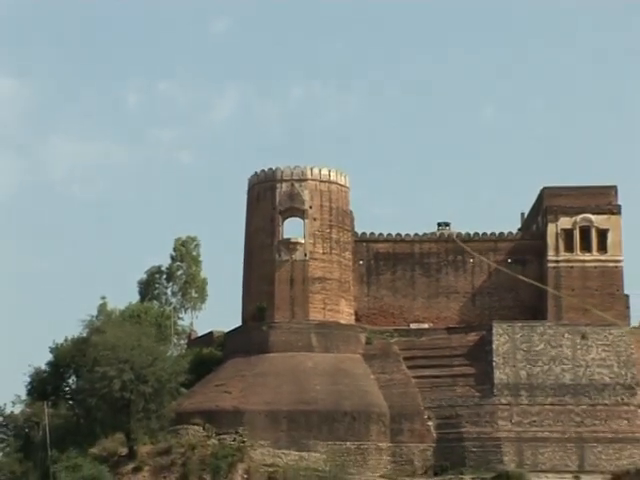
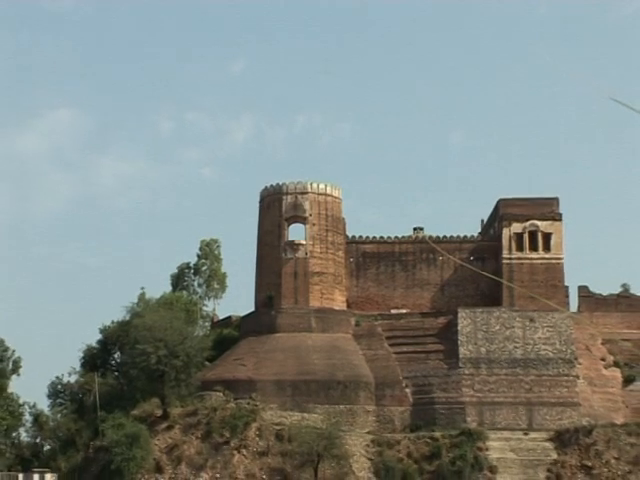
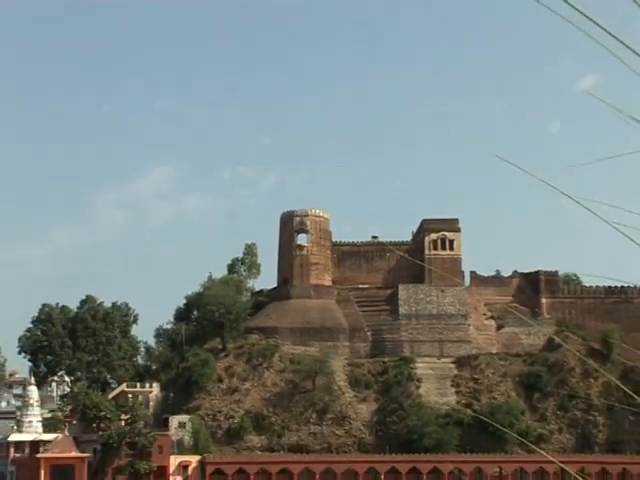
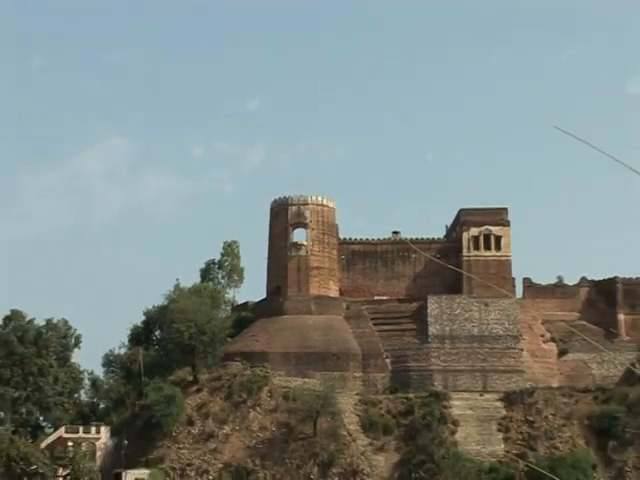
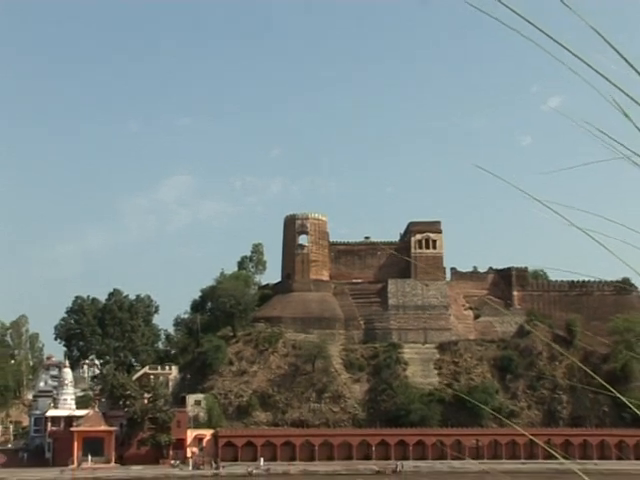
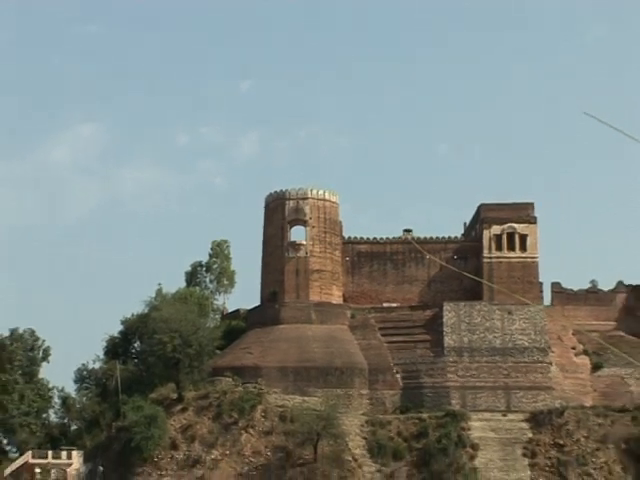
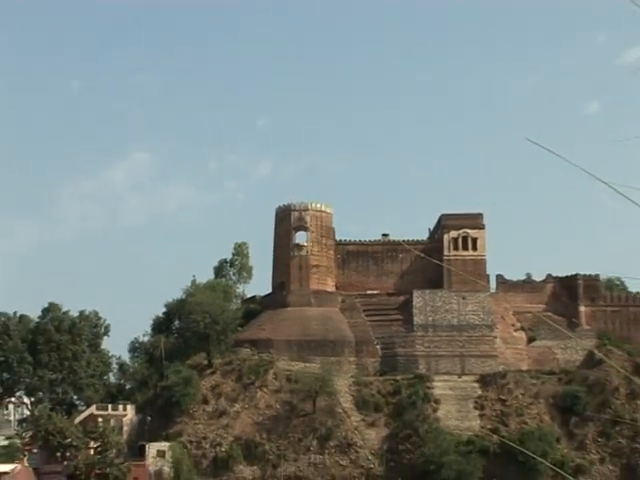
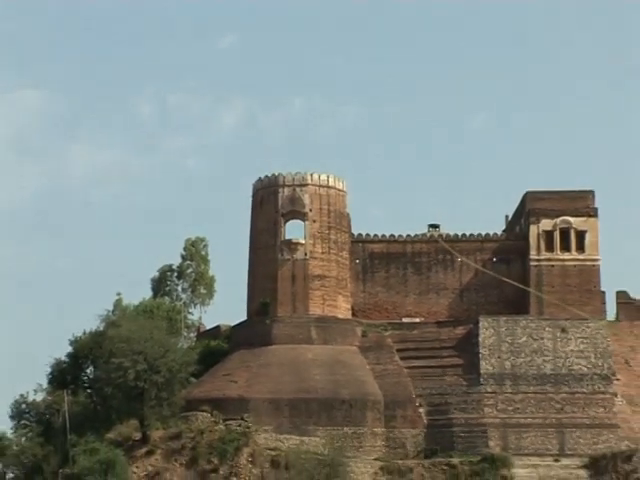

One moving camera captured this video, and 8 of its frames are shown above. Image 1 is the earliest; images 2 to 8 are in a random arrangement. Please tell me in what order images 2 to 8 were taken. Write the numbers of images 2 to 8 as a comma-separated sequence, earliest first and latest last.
8, 2, 6, 4, 7, 3, 5
